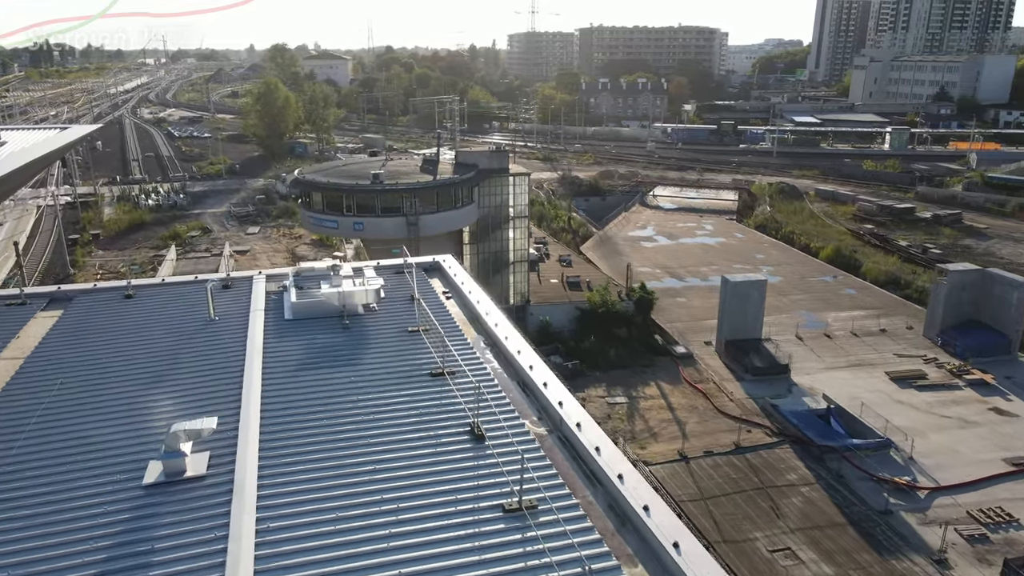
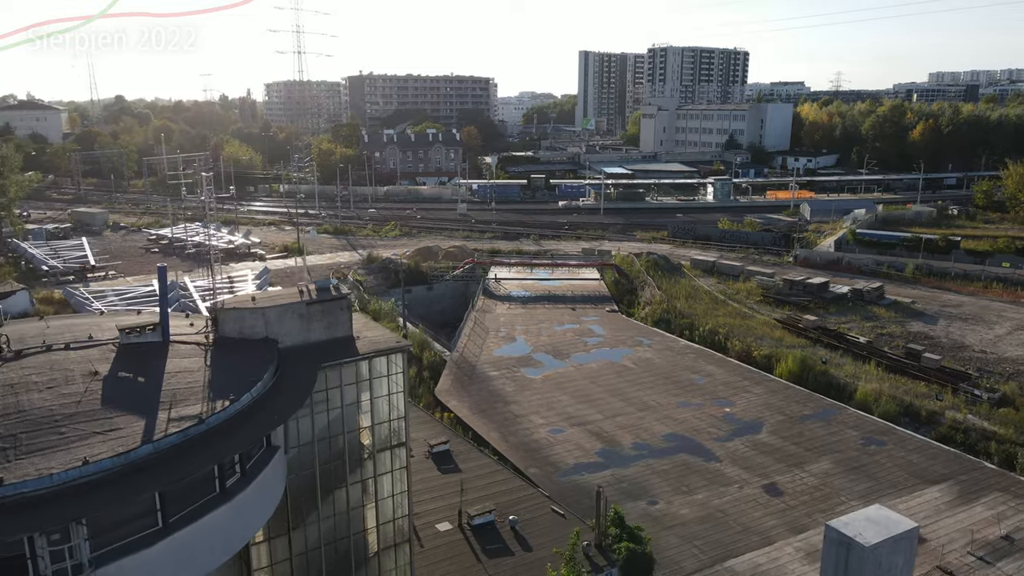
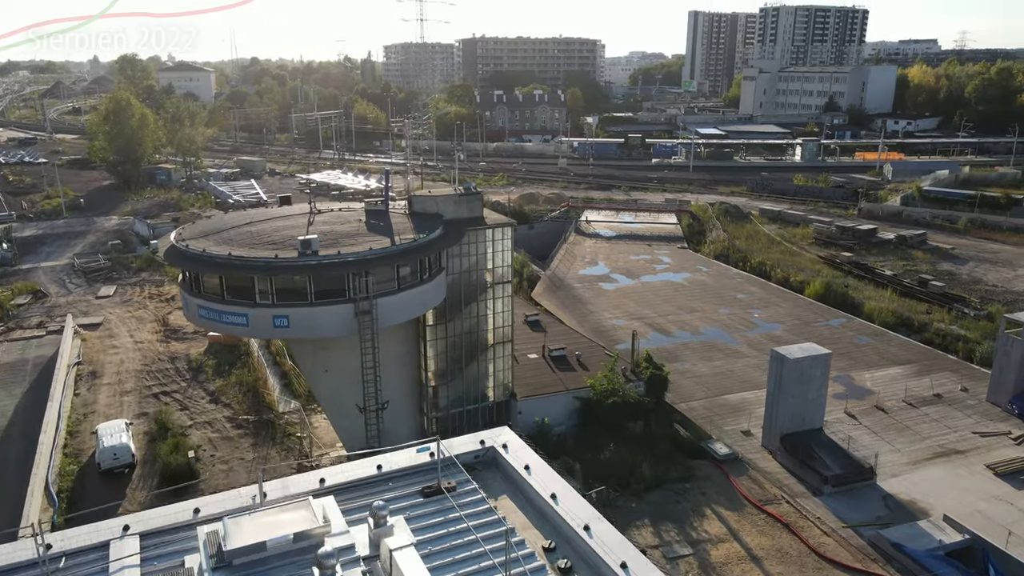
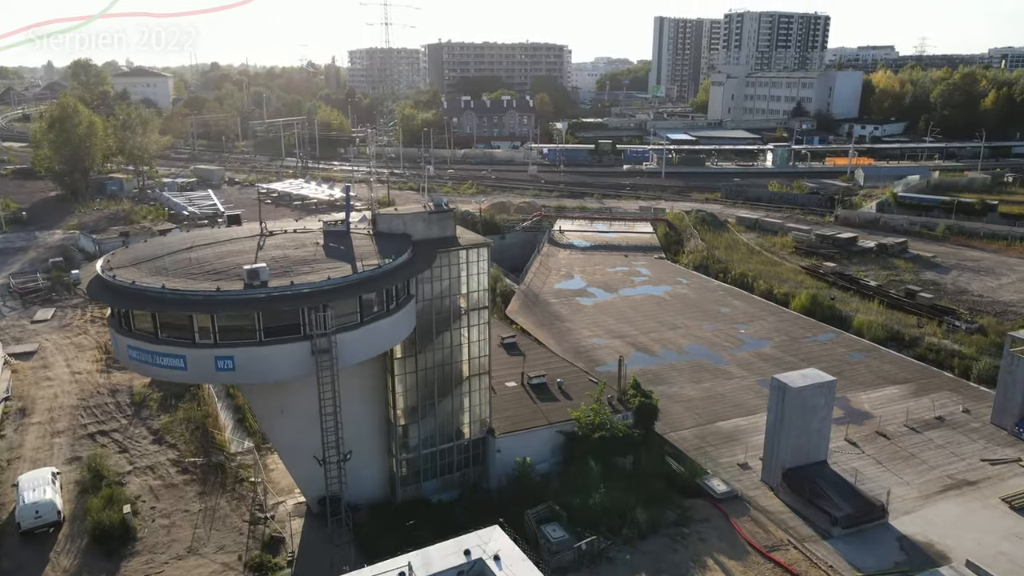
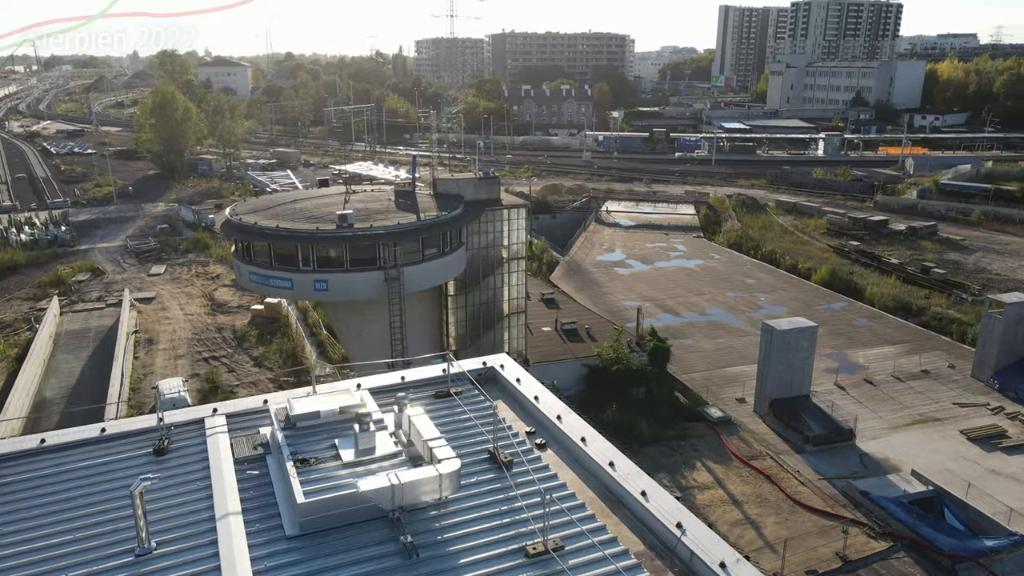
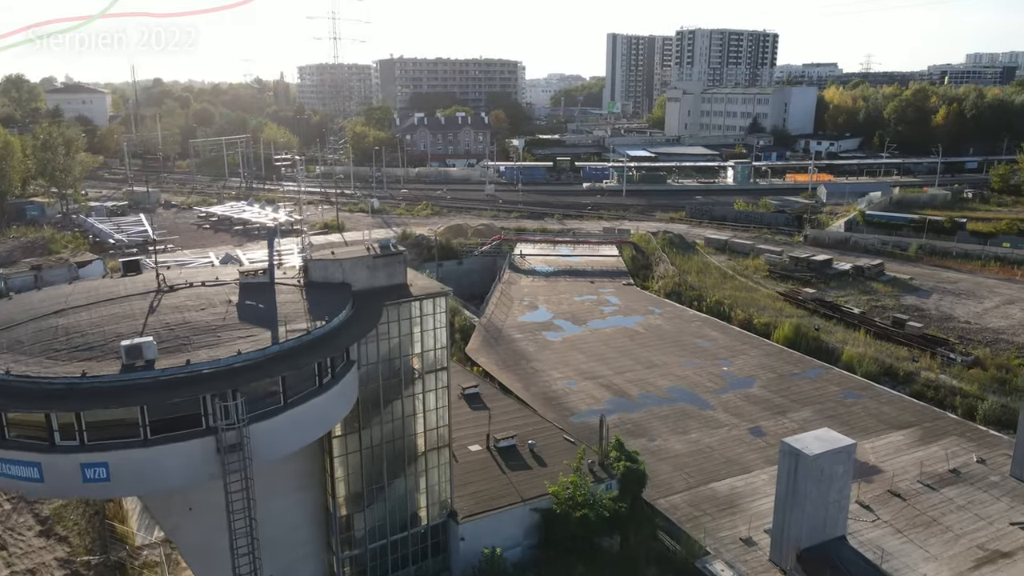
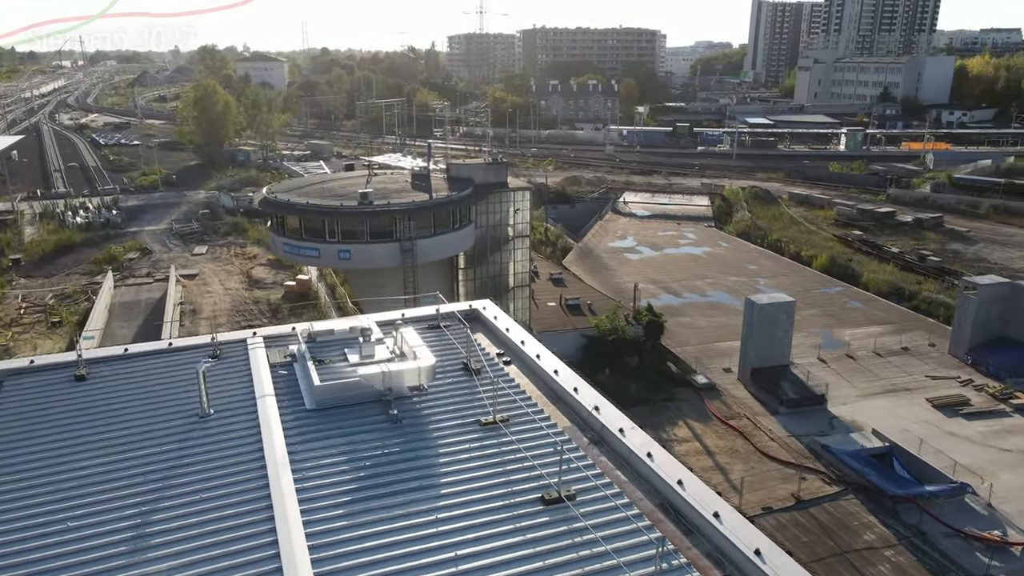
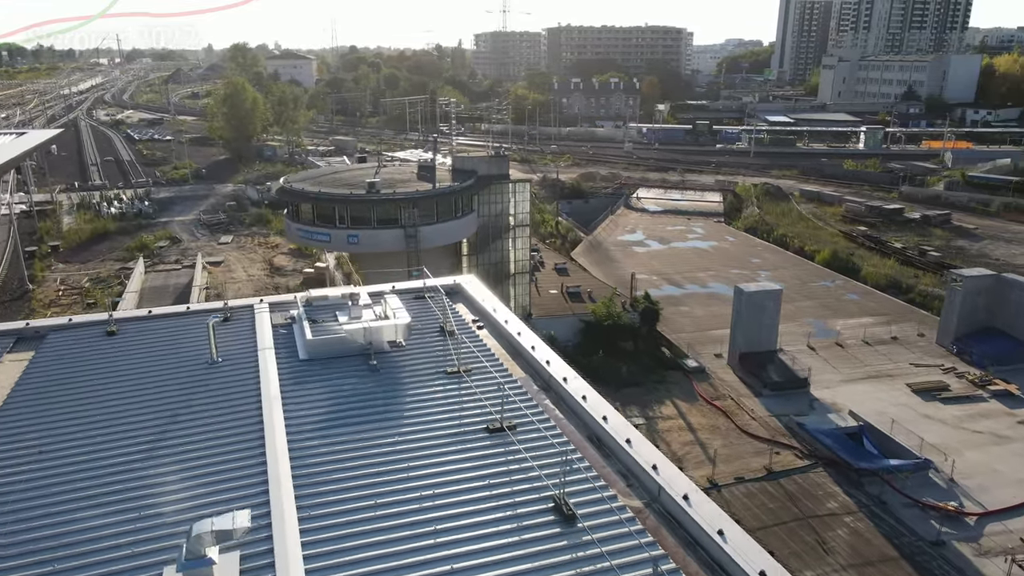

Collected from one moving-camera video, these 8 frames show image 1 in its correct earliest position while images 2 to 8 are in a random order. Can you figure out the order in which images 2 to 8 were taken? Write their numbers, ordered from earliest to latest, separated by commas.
8, 7, 5, 3, 4, 6, 2
